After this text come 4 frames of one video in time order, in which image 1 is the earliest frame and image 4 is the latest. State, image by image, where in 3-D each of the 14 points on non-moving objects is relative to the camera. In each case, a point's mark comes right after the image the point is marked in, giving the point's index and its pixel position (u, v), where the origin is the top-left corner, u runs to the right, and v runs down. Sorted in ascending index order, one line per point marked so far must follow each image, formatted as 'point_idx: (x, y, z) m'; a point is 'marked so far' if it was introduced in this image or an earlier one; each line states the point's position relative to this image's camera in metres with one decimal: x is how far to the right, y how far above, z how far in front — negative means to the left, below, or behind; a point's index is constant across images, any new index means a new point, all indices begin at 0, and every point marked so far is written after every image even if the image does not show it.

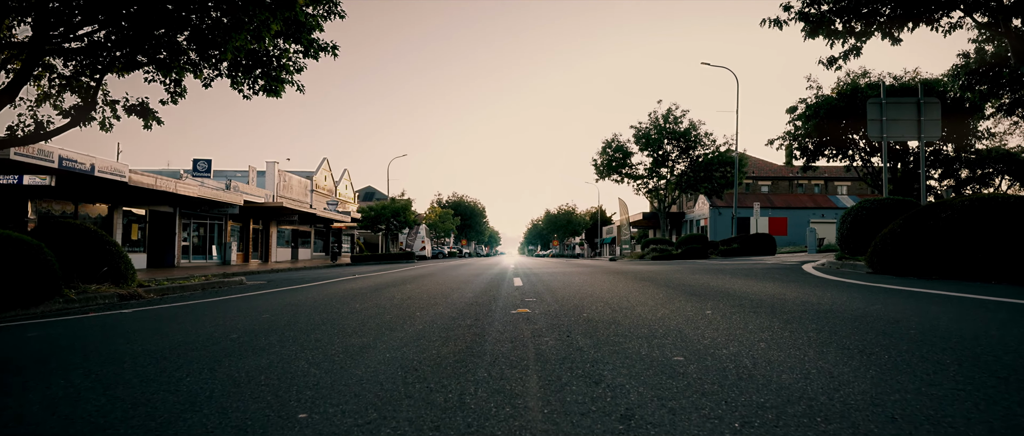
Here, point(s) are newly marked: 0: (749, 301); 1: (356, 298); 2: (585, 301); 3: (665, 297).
0: (+2.4, -0.8, +5.3) m
1: (-2.2, -1.1, +7.4) m
2: (+0.8, -0.9, +5.7) m
3: (+1.7, -0.9, +6.0) m
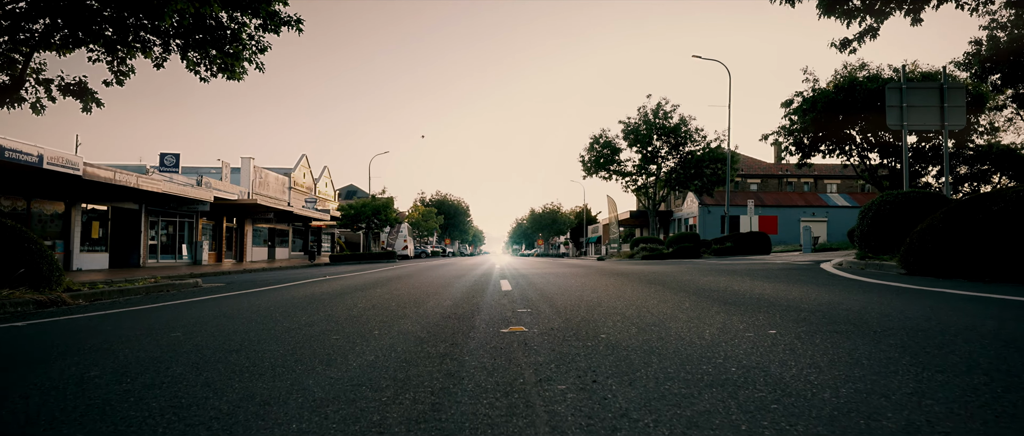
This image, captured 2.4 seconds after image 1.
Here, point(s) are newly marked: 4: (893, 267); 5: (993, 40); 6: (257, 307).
0: (+2.3, -0.7, +4.1) m
1: (-2.3, -1.0, +6.1) m
2: (+0.7, -0.8, +4.5) m
3: (+1.6, -0.8, +4.7) m
4: (+6.8, -0.9, +9.5) m
5: (+14.8, +5.5, +16.4) m
6: (-3.2, -1.1, +6.6) m
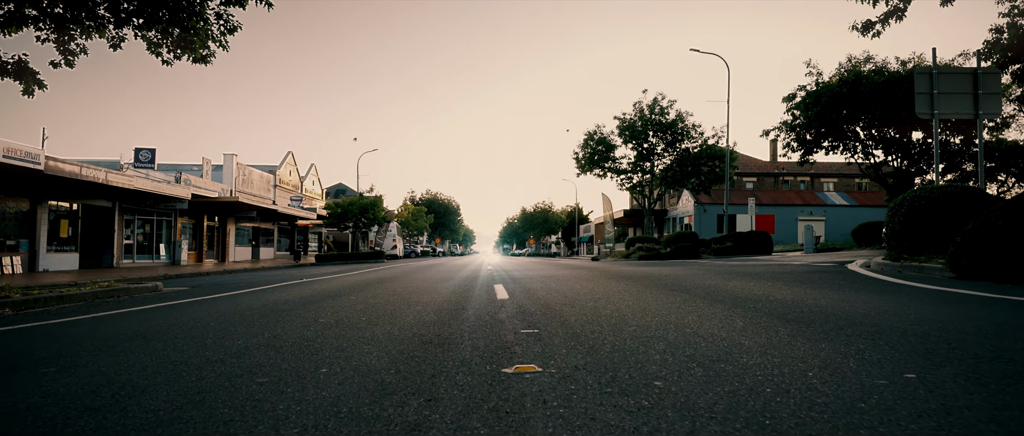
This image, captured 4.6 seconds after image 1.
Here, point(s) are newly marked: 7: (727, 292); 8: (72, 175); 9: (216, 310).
0: (+2.3, -0.7, +3.0) m
1: (-2.3, -0.9, +4.9) m
2: (+0.7, -0.7, +3.3) m
3: (+1.6, -0.7, +3.6) m
4: (+6.7, -0.8, +8.4) m
5: (+14.7, +5.6, +15.5) m
6: (-3.2, -1.0, +5.4) m
7: (+2.5, -0.9, +6.1) m
8: (-15.9, +1.6, +19.2) m
9: (-3.7, -1.2, +6.7) m
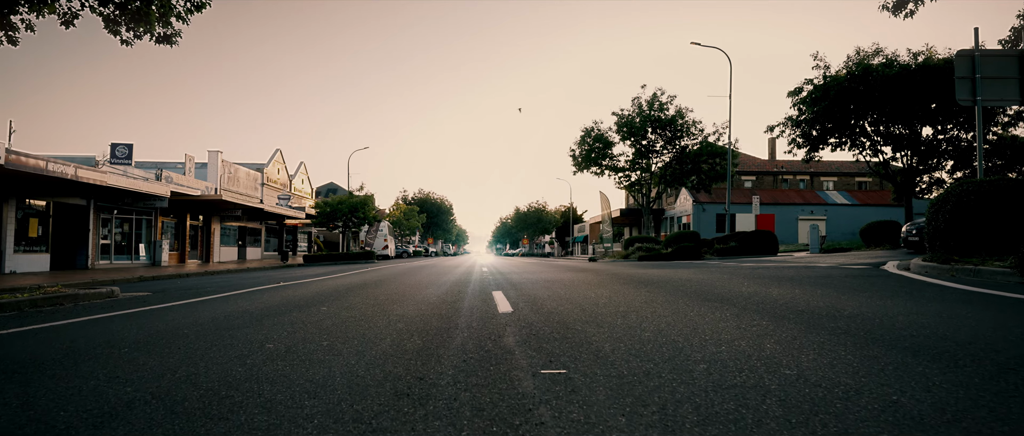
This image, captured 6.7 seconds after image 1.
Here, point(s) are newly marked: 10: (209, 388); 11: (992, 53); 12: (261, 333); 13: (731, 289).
0: (+2.4, -0.6, +1.9) m
1: (-2.3, -0.9, +3.7) m
2: (+0.8, -0.7, +2.2) m
3: (+1.7, -0.7, +2.5) m
4: (+6.7, -0.8, +7.4) m
5: (+14.6, +5.6, +14.6) m
6: (-3.2, -1.0, +4.2) m
7: (+2.5, -0.8, +5.0) m
8: (-16.0, +1.6, +17.8) m
9: (-3.7, -1.1, +5.5) m
10: (-1.4, -0.8, +2.5) m
11: (+9.0, +3.1, +10.0) m
12: (-2.0, -0.9, +4.2) m
13: (+2.8, -0.9, +6.7) m
